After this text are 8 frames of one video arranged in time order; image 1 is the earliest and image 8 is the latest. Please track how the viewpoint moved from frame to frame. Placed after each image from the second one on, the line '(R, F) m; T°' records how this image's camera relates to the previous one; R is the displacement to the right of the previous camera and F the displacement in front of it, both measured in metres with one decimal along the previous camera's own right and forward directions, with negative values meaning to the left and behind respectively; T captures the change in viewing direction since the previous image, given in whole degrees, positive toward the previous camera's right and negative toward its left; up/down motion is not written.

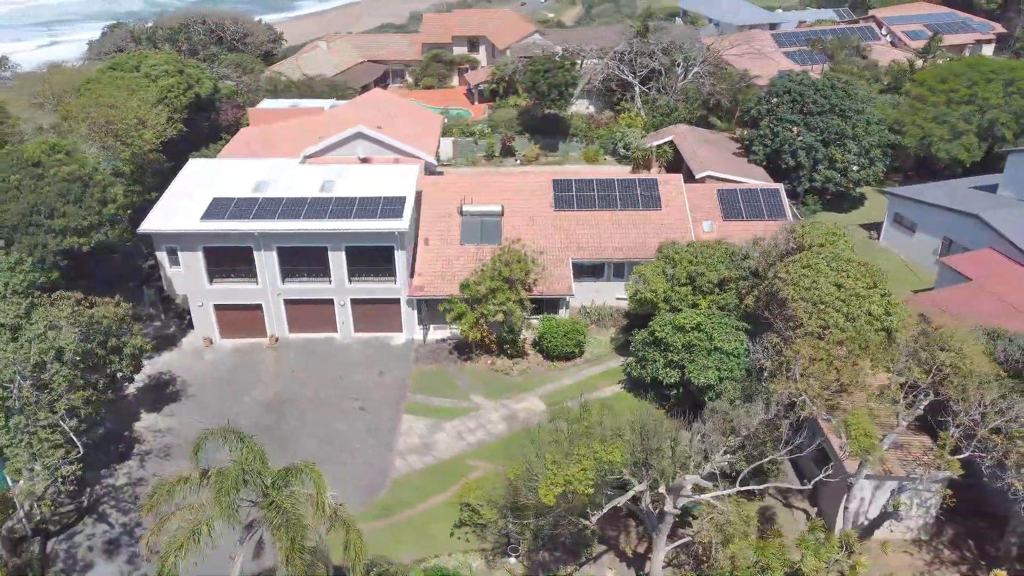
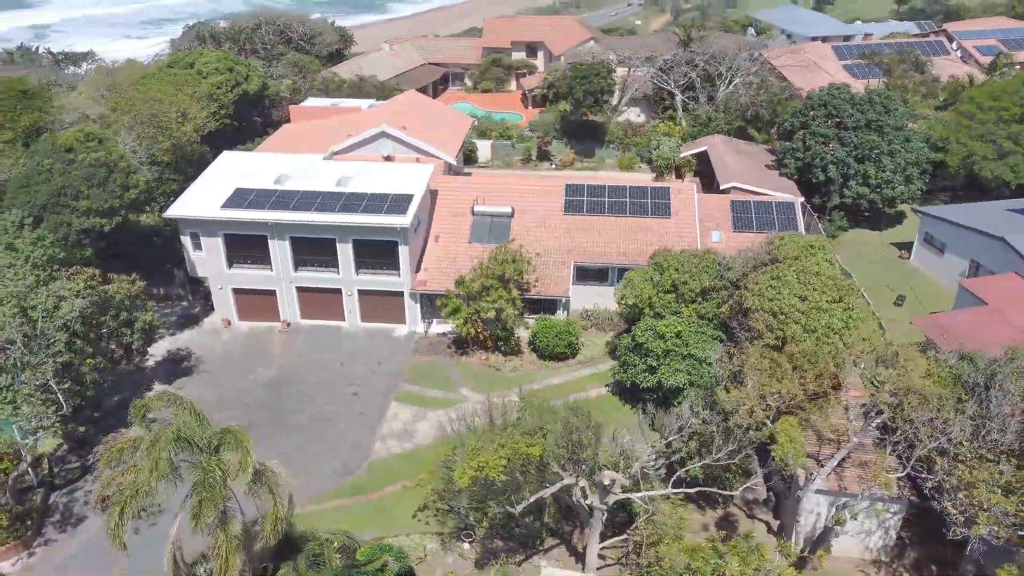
(+3.2, -0.7) m; -6°
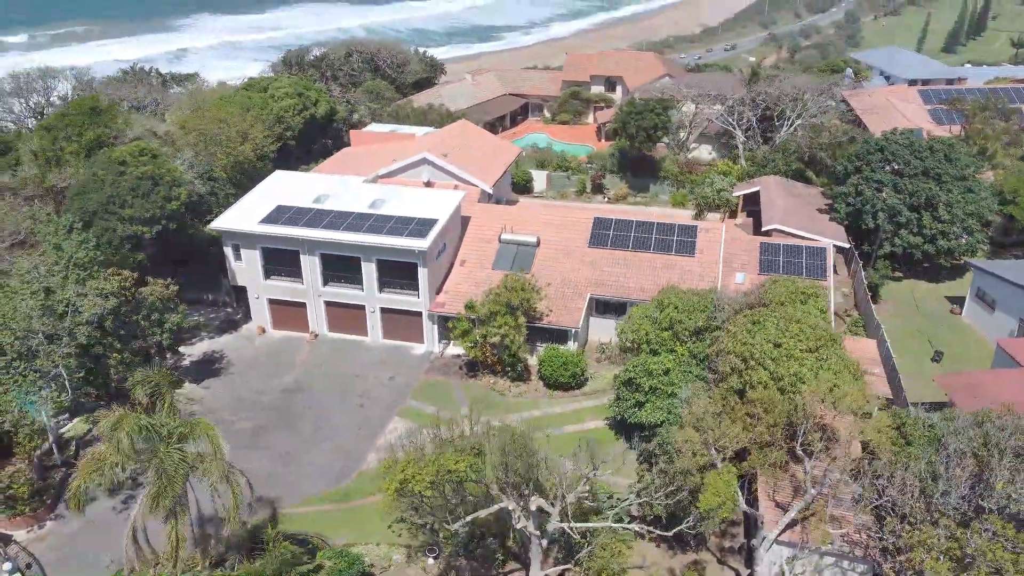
(+3.6, -0.5) m; -8°
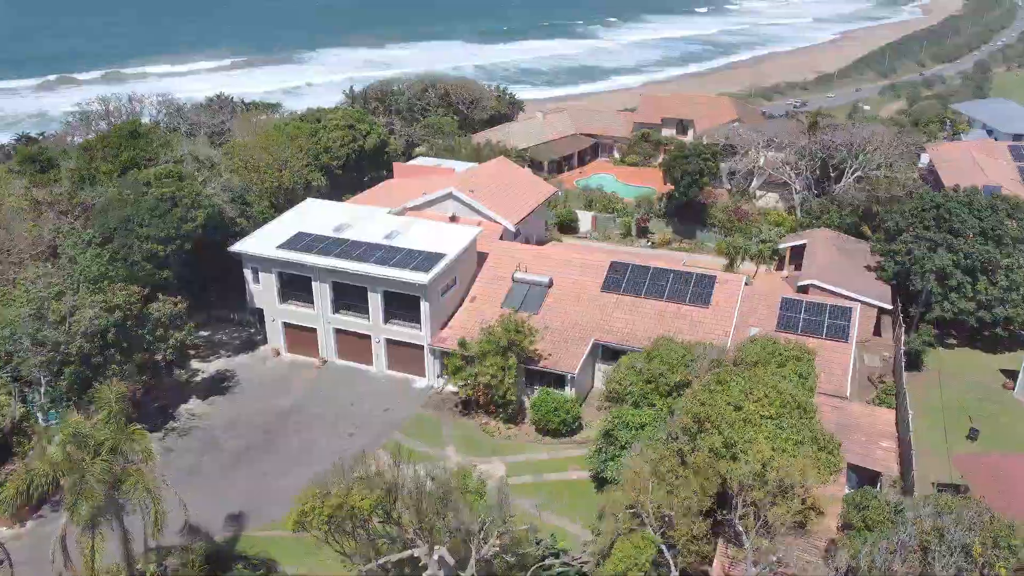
(+3.9, +0.7) m; -7°
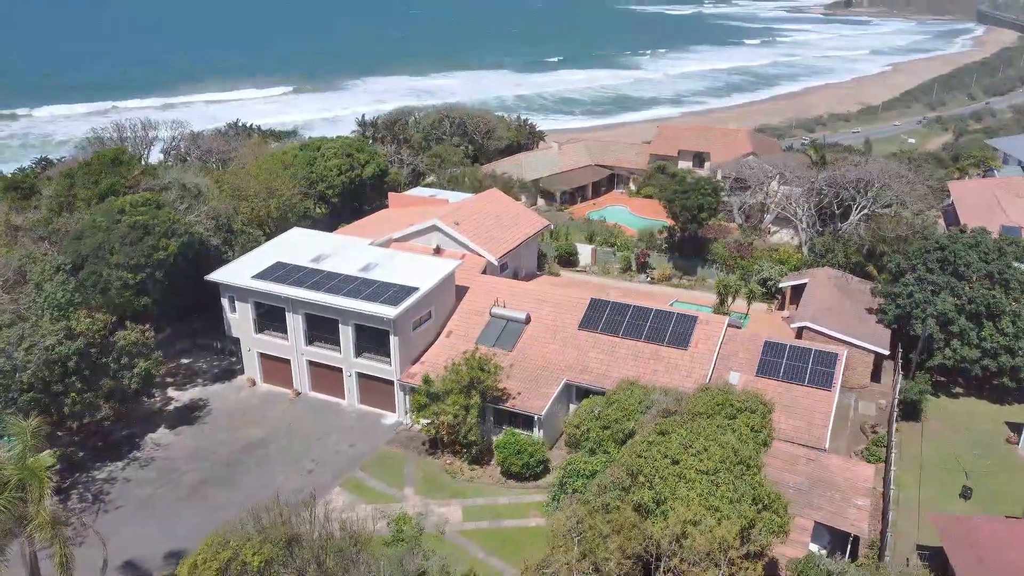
(+2.7, +0.9) m; -3°
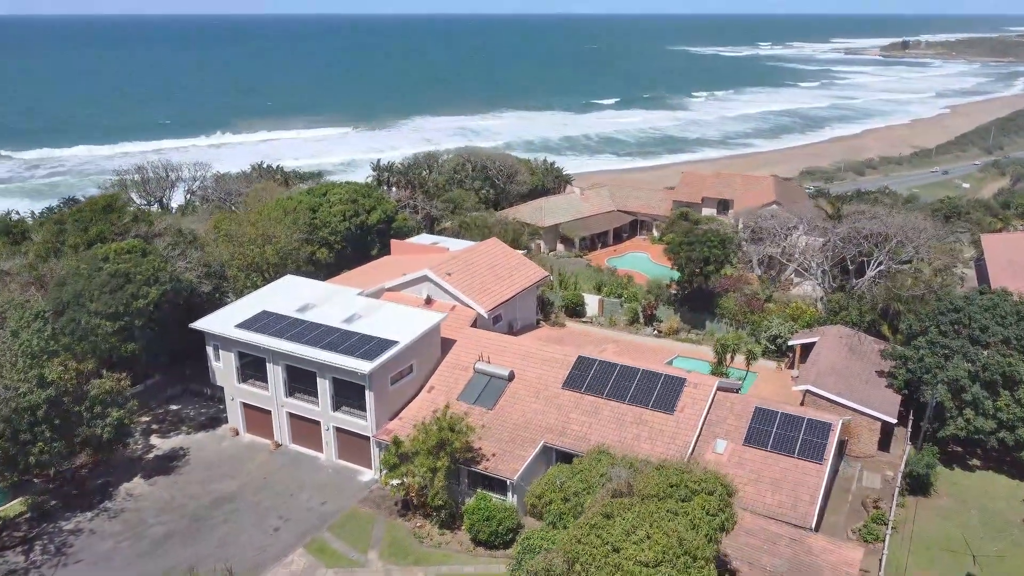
(+2.5, +1.0) m; -3°
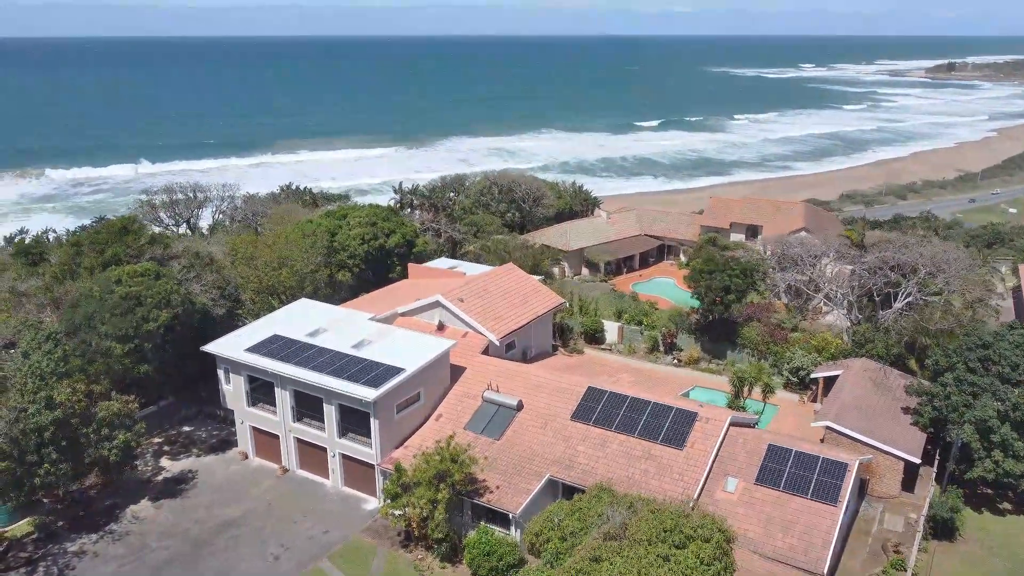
(+1.0, +0.5) m; -3°
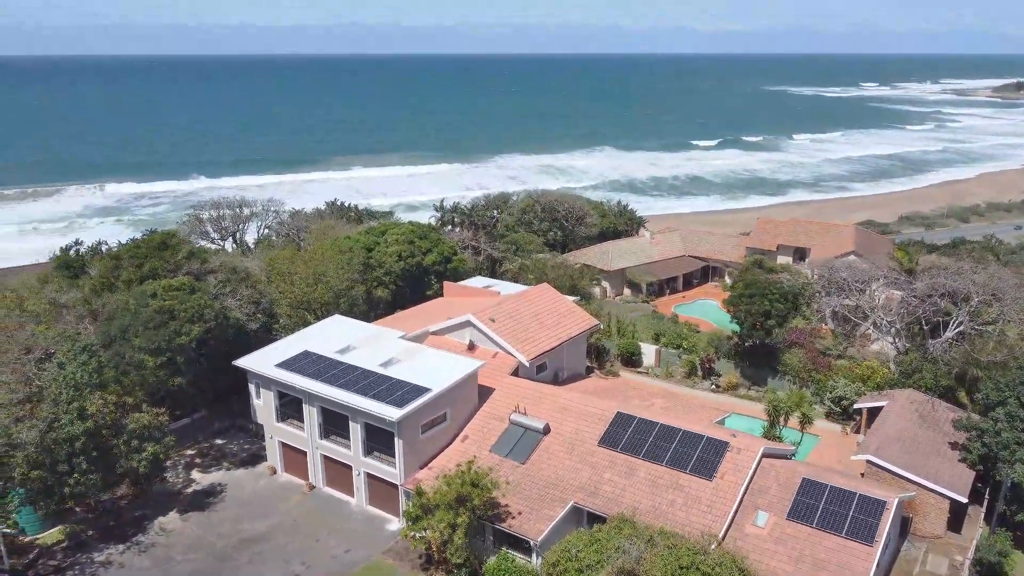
(+0.8, +0.4) m; -4°
